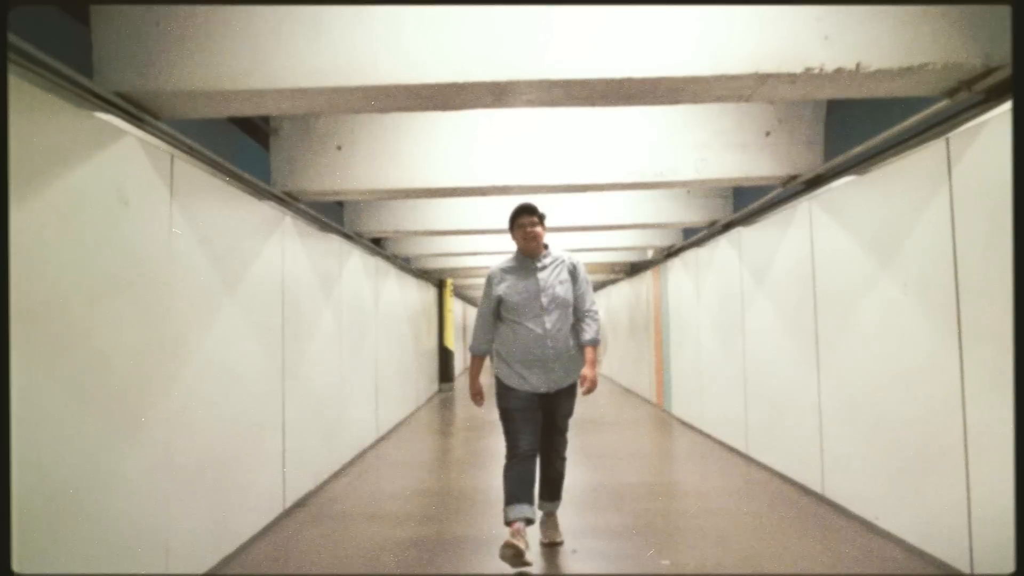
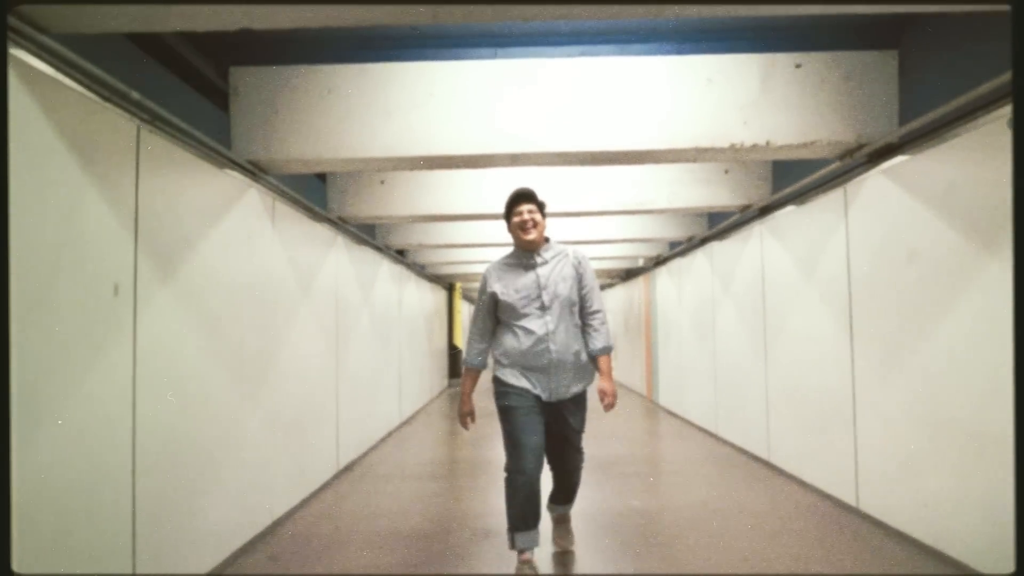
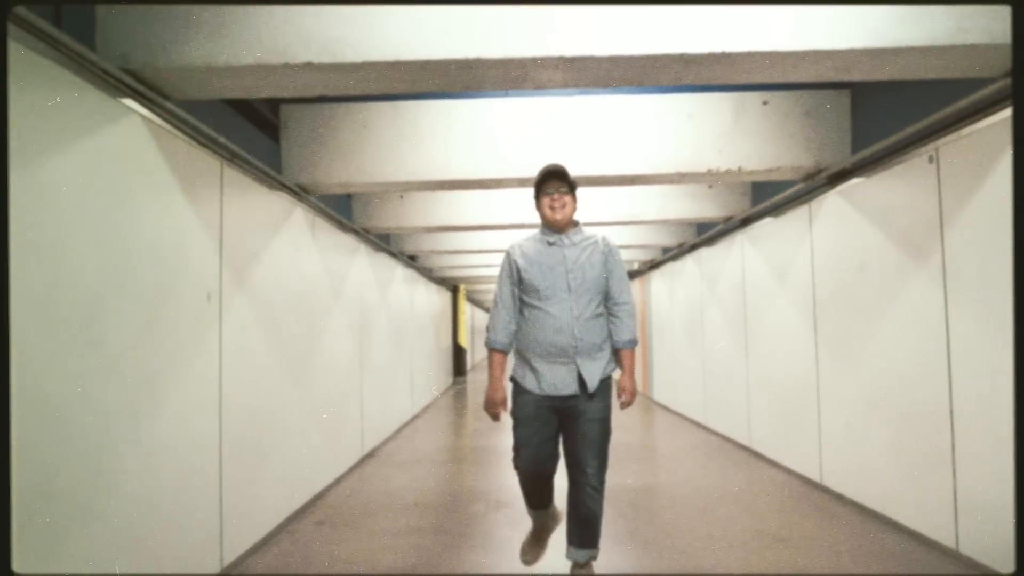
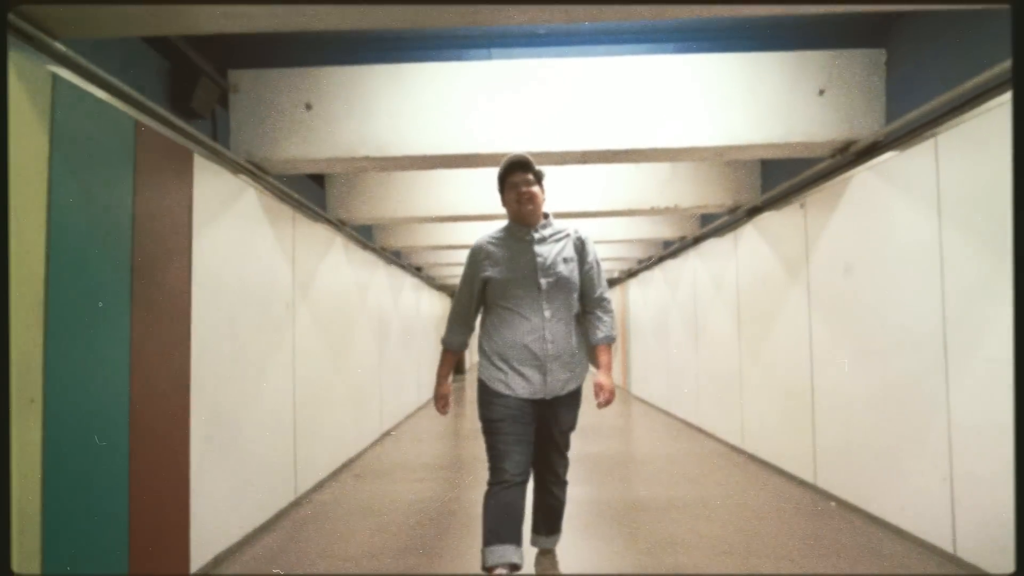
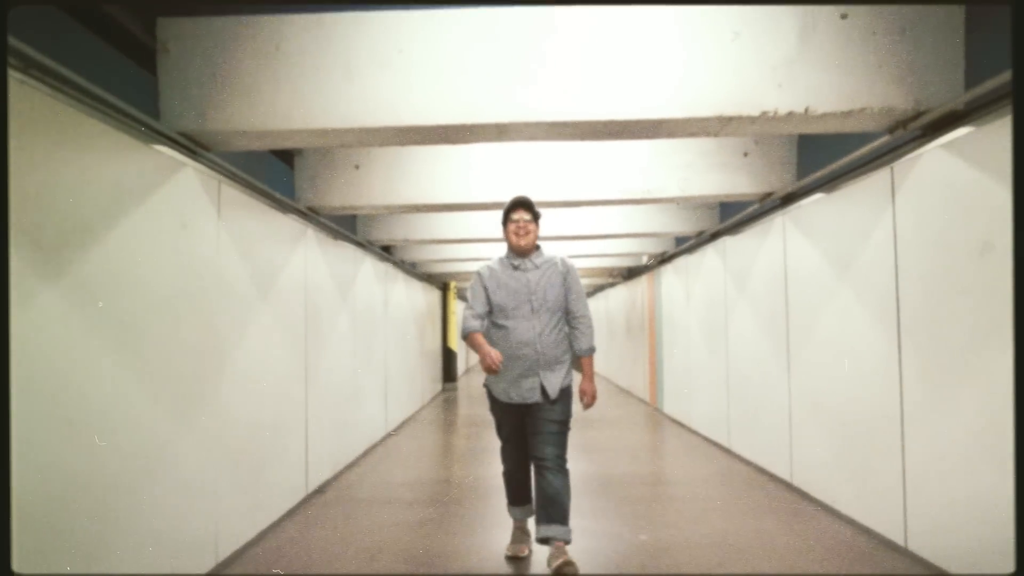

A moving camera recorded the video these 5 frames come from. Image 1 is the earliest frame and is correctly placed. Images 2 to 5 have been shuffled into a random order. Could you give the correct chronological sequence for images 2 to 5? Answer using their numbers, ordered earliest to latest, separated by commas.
5, 2, 3, 4
